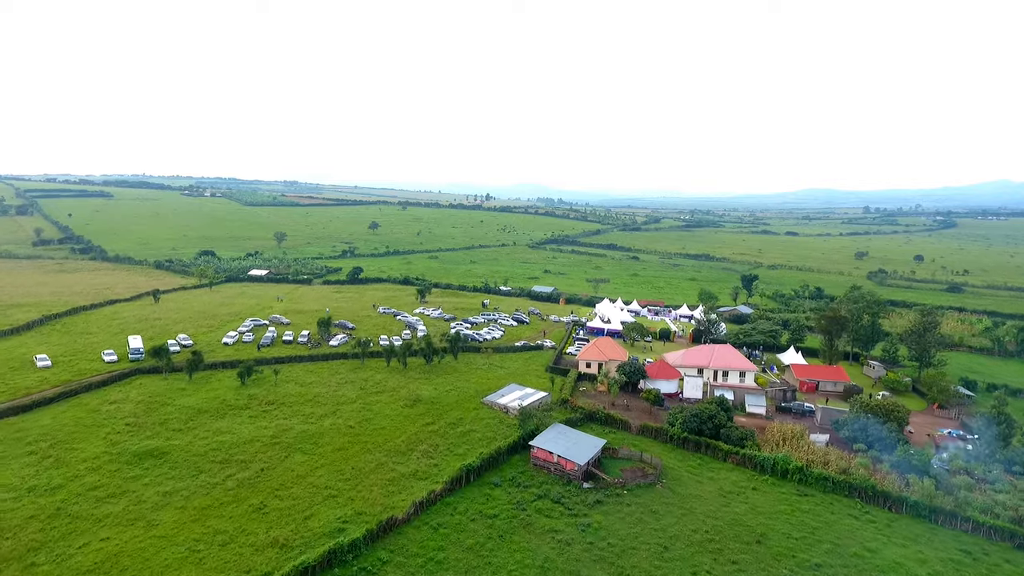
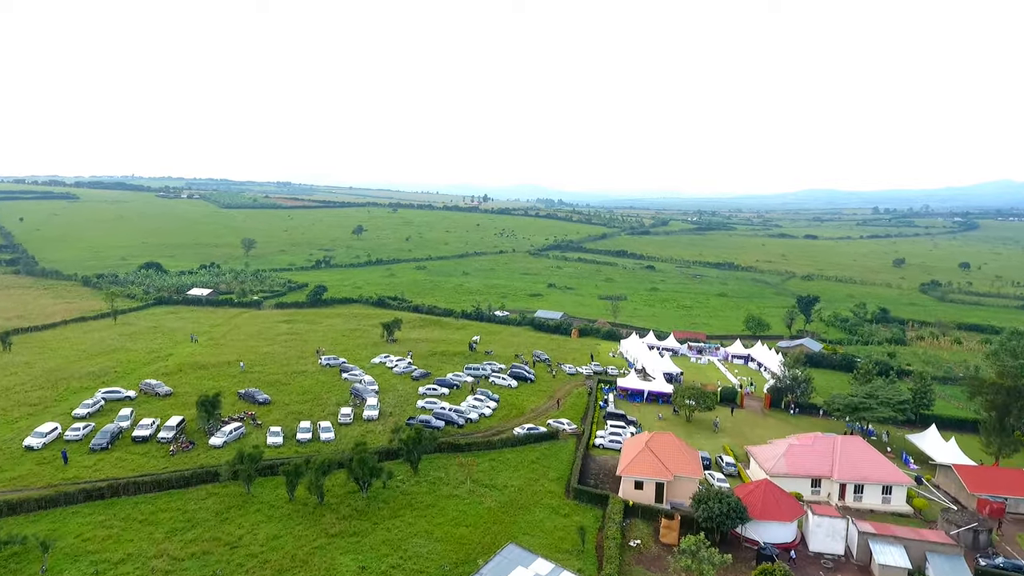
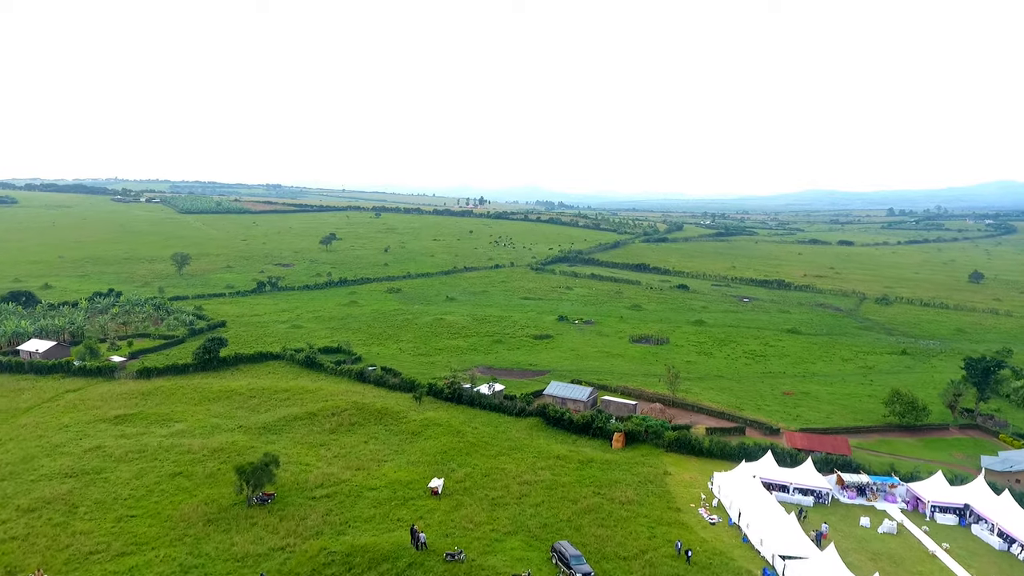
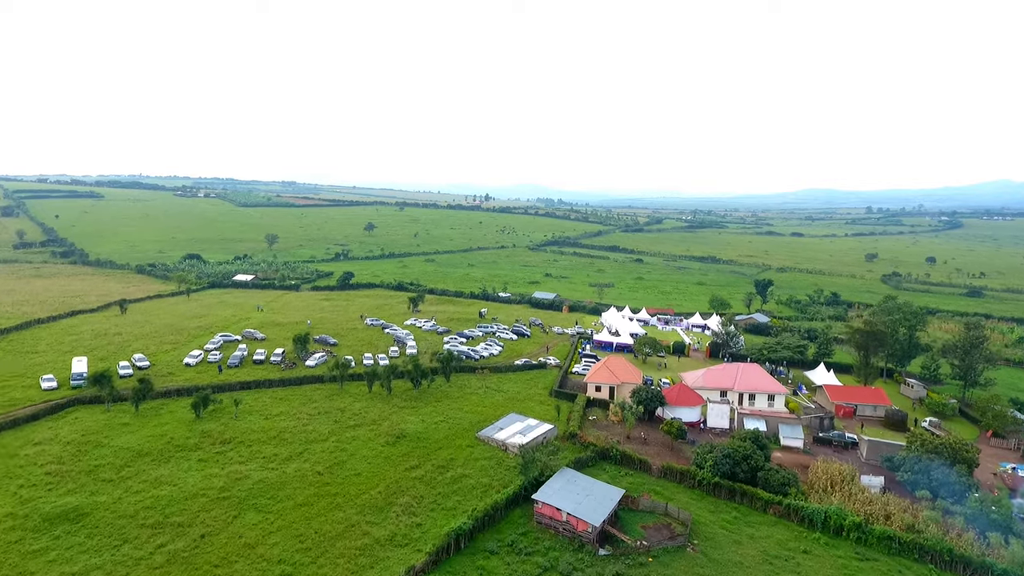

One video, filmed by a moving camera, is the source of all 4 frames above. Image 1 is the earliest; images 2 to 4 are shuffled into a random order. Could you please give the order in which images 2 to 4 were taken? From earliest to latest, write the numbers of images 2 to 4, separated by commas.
4, 2, 3
